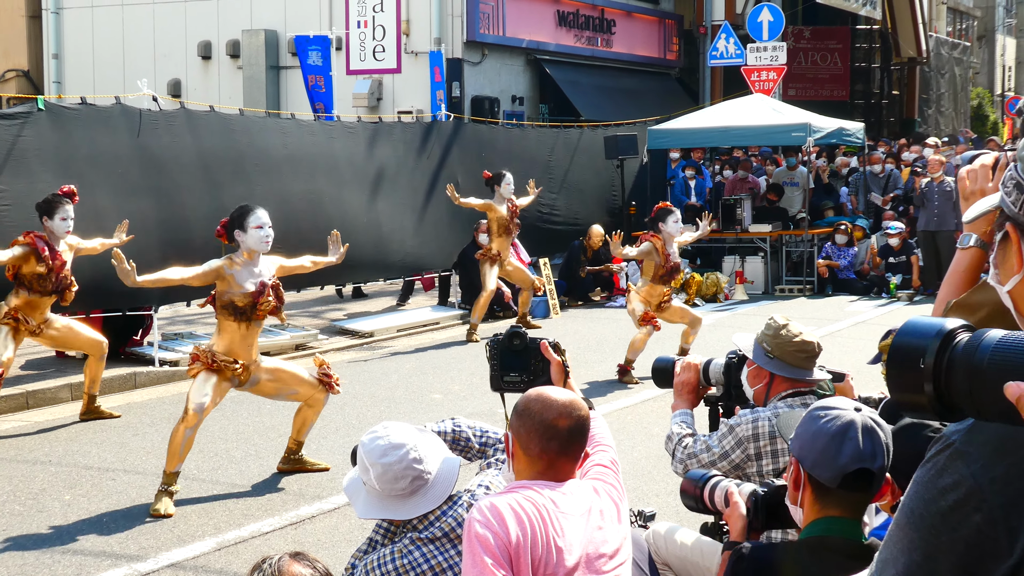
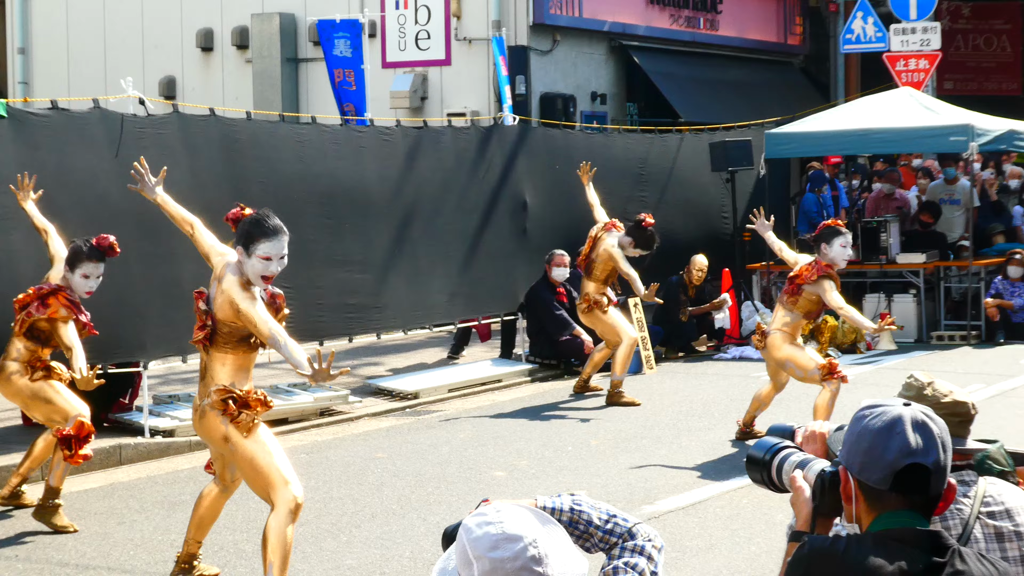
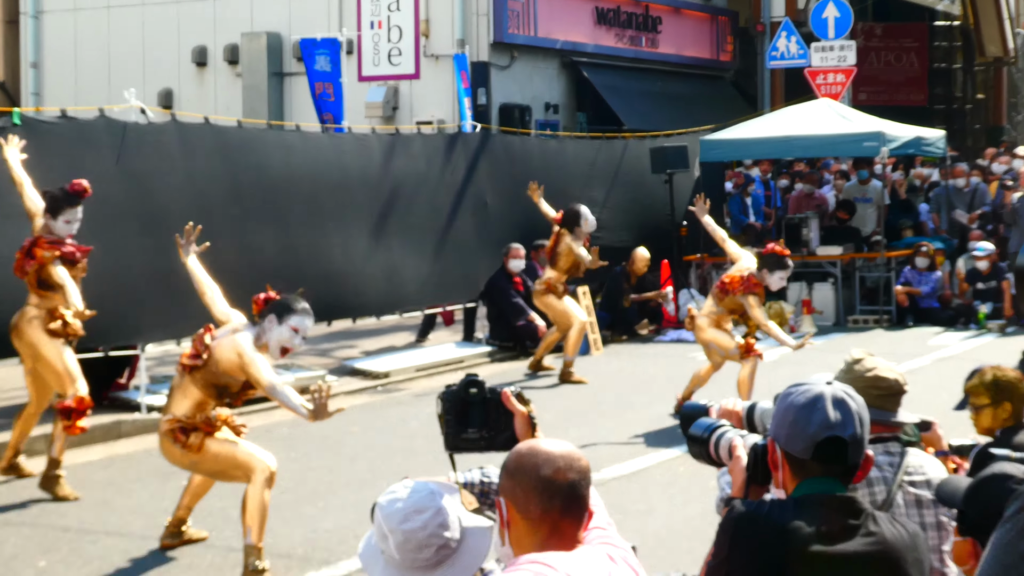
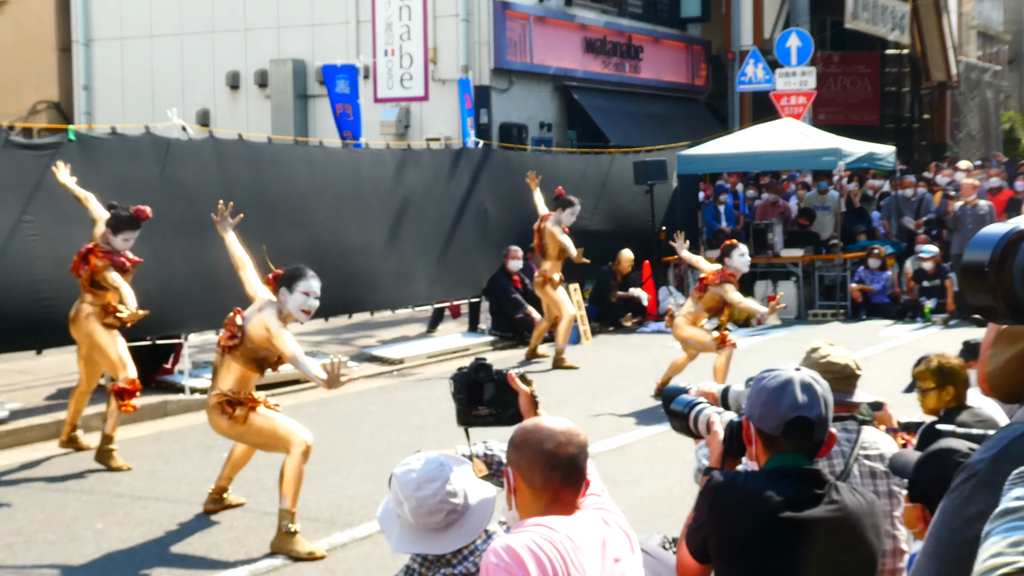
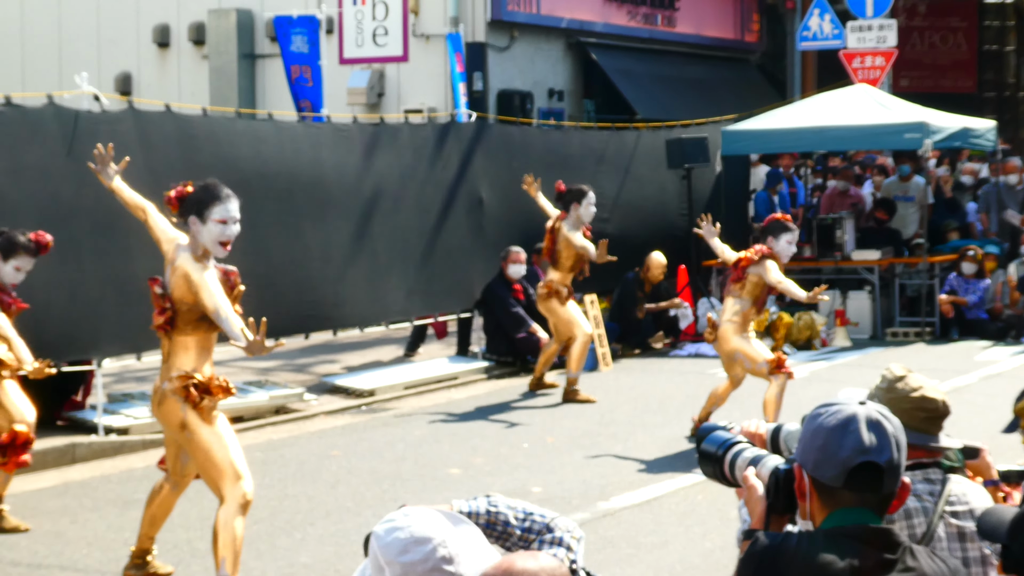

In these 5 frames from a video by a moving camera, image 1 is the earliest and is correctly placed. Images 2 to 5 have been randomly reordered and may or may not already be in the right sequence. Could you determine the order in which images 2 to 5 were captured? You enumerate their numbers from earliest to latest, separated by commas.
4, 3, 5, 2
